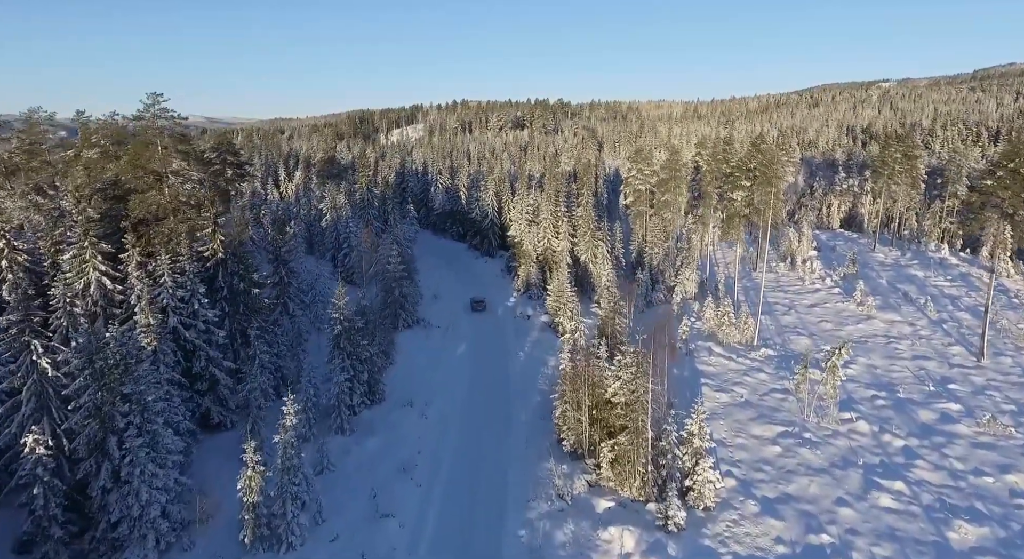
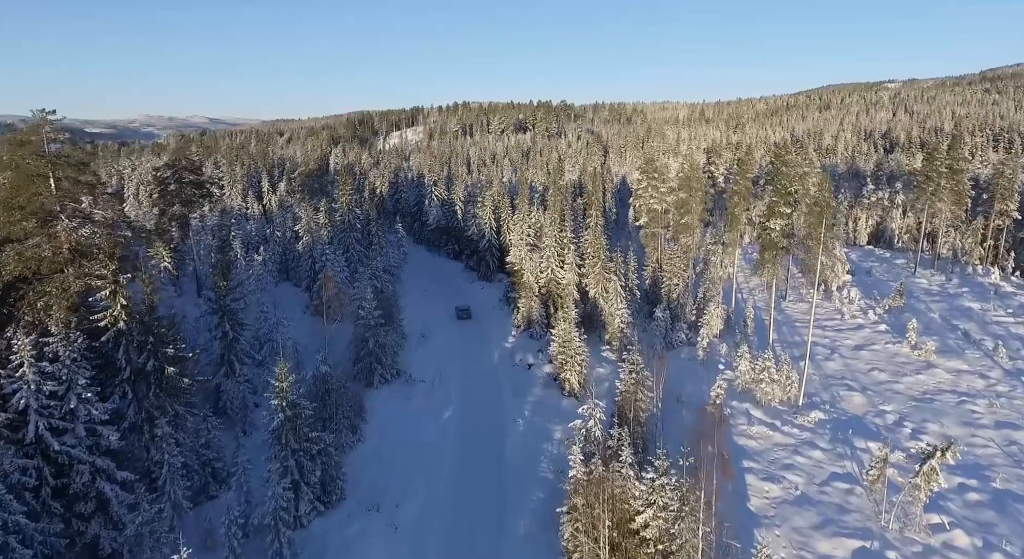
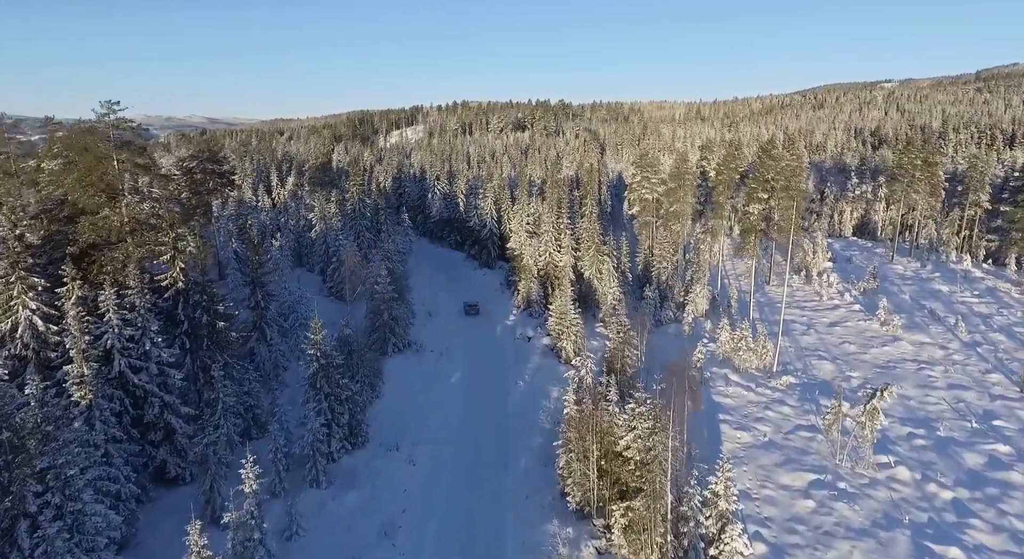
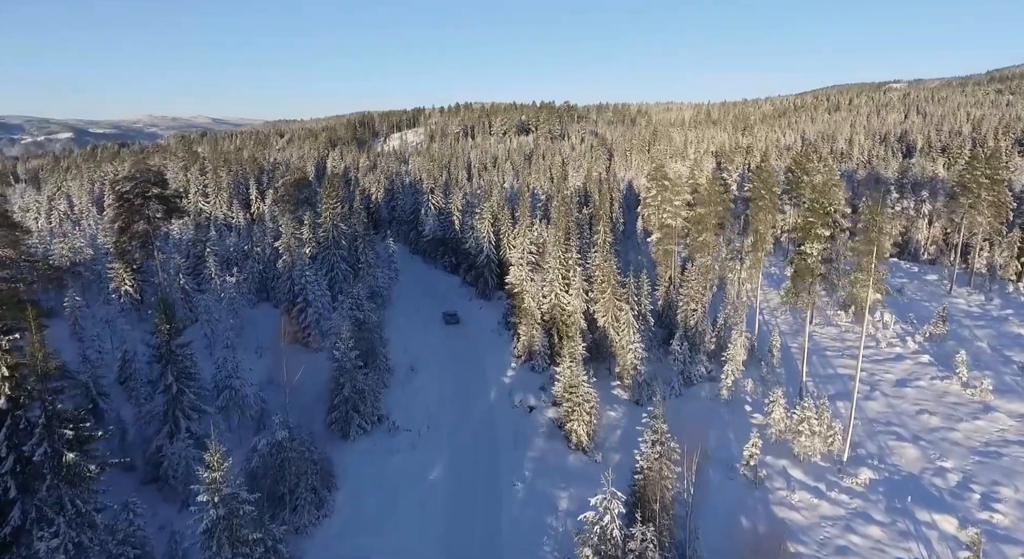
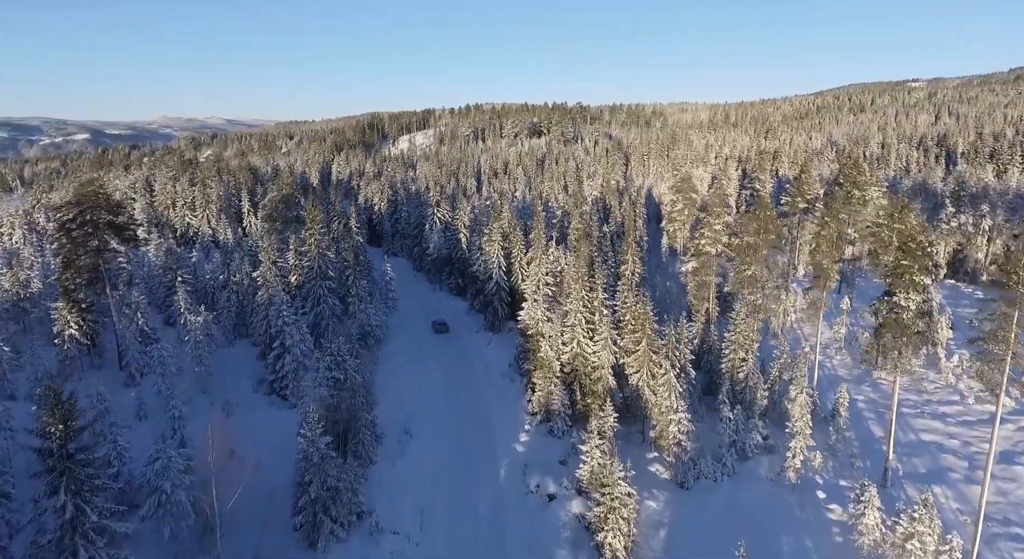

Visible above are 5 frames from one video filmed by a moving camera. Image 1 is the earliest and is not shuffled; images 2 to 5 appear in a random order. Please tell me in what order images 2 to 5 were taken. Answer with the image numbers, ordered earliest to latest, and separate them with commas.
3, 2, 4, 5
